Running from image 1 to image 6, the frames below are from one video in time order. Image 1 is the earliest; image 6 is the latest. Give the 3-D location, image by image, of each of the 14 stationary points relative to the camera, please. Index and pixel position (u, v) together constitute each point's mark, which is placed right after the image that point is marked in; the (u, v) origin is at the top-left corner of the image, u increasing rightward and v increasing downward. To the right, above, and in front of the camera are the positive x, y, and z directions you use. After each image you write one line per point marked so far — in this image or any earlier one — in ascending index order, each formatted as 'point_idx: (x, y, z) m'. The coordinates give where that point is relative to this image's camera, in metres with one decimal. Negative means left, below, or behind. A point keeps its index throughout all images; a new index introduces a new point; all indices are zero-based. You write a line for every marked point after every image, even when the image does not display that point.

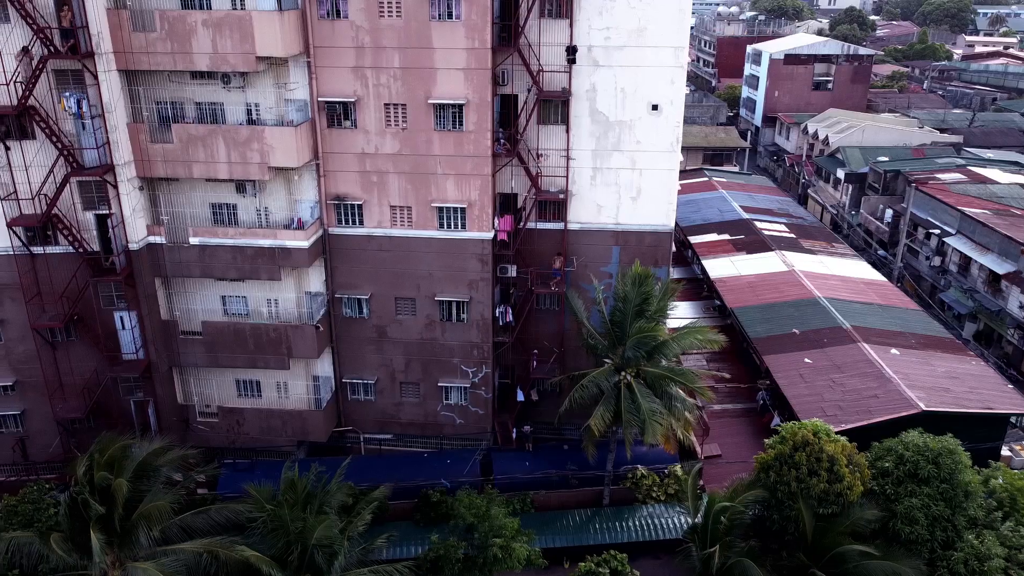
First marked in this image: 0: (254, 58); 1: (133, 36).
0: (-6.5, +5.8, +20.0) m
1: (-9.4, +6.3, +19.8) m
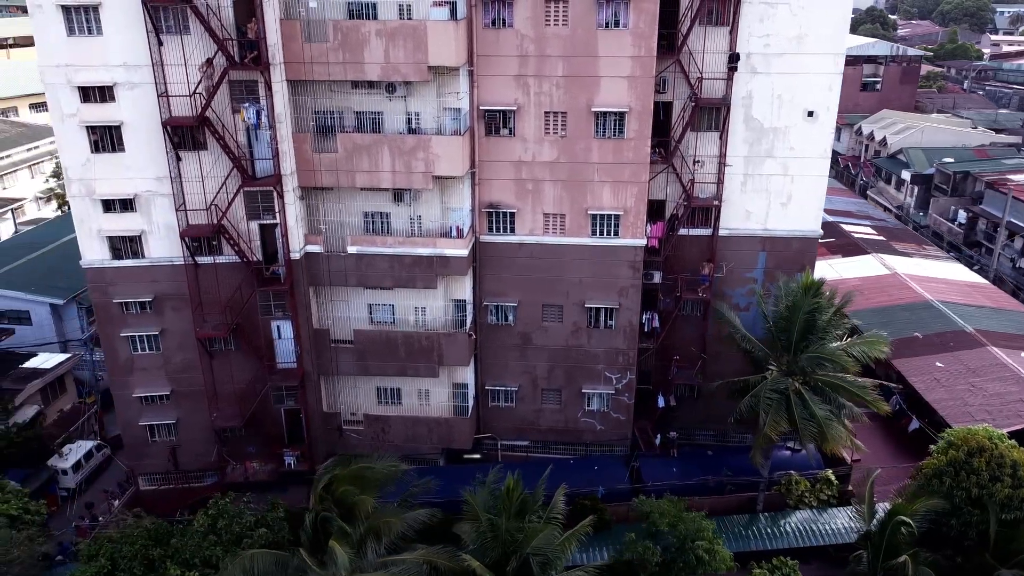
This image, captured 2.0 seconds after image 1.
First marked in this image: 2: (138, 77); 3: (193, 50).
0: (-2.2, +5.5, +20.0) m
1: (-5.1, +6.1, +19.9) m
2: (-9.1, +5.1, +19.4) m
3: (-7.6, +5.7, +19.1) m
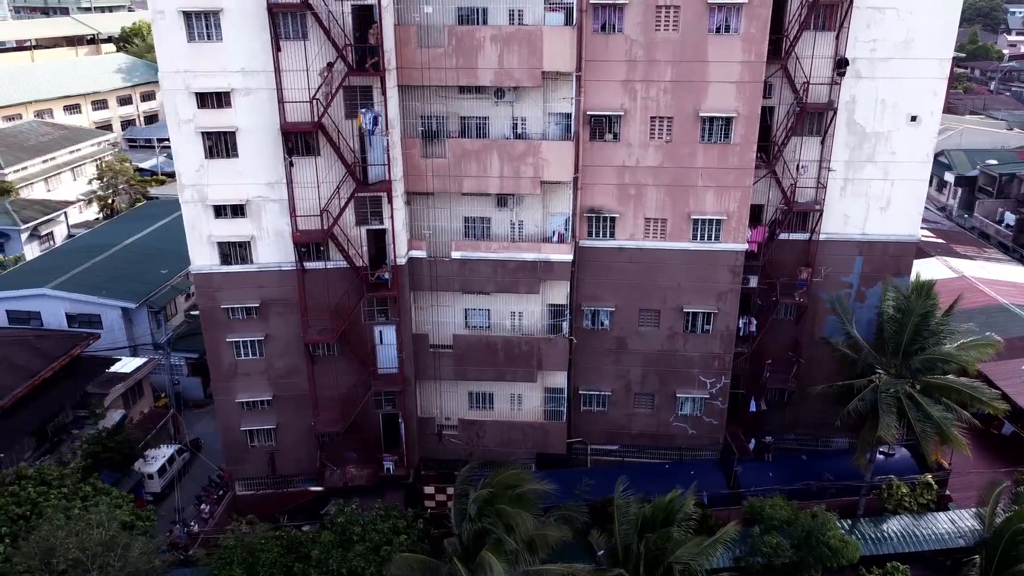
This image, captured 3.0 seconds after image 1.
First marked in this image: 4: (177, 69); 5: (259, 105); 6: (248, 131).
0: (+0.7, +5.4, +20.0) m
1: (-2.3, +5.9, +19.9) m
2: (-6.2, +5.0, +19.4) m
3: (-4.8, +5.6, +19.1) m
4: (-8.0, +5.3, +19.1) m
5: (-6.2, +4.5, +19.6) m
6: (-6.6, +3.9, +19.8) m
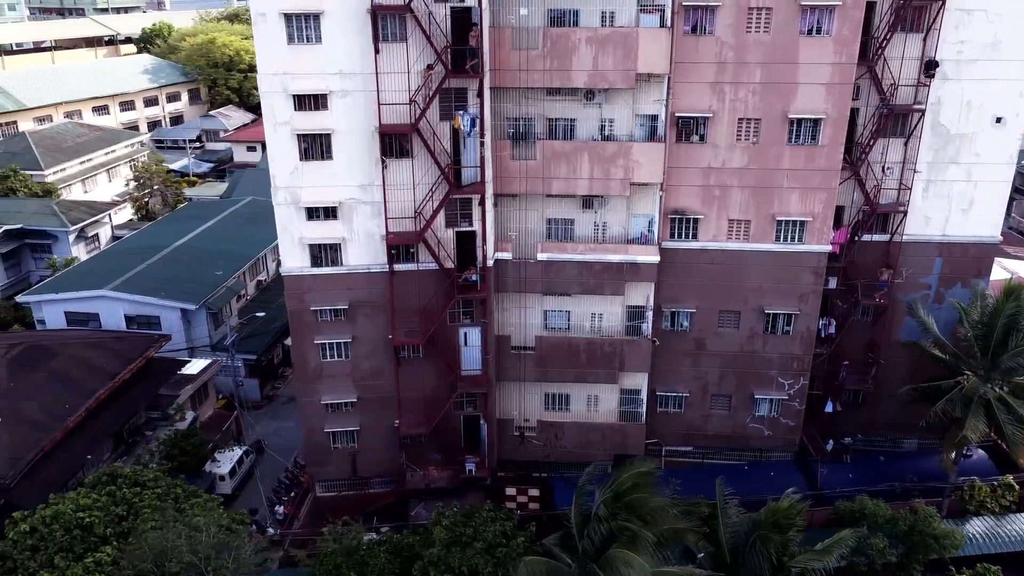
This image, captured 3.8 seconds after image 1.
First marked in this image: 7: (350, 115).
0: (+3.0, +5.4, +20.1) m
1: (+0.1, +5.9, +19.9) m
2: (-3.9, +5.0, +19.4) m
3: (-2.4, +5.5, +19.1) m
4: (-5.7, +5.2, +19.1) m
5: (-3.8, +4.4, +19.6) m
6: (-4.2, +3.9, +19.8) m
7: (-4.0, +4.3, +19.6) m
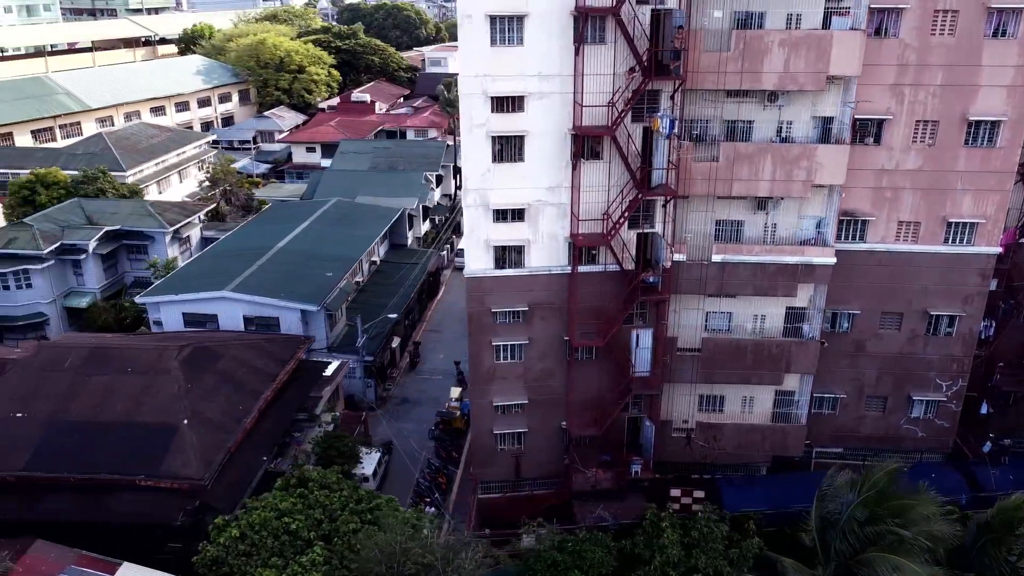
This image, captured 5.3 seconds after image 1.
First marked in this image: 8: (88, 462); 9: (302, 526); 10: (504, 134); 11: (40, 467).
0: (+7.9, +5.3, +20.1) m
1: (+4.9, +5.8, +19.9) m
2: (+0.9, +4.9, +19.4) m
3: (+2.4, +5.5, +19.2) m
4: (-0.8, +5.2, +19.1) m
5: (+1.0, +4.4, +19.6) m
6: (+0.6, +3.8, +19.8) m
7: (+0.8, +4.2, +19.7) m
8: (-10.6, -4.3, +19.8) m
9: (-4.9, -5.5, +18.7) m
10: (-0.2, +3.8, +19.6) m
11: (-11.7, -4.4, +19.8) m
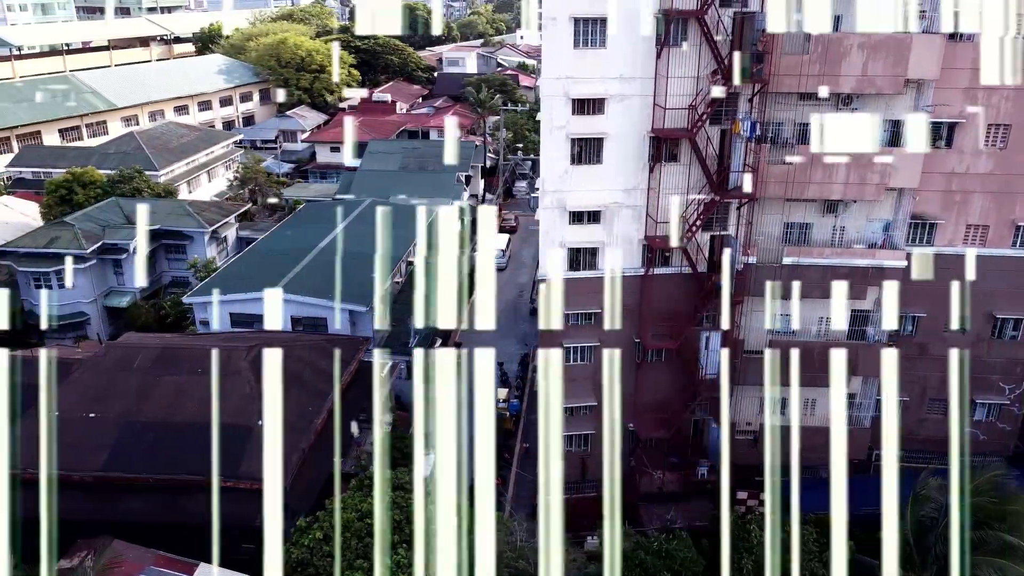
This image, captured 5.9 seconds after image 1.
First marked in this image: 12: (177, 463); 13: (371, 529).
0: (+9.8, +5.2, +20.1) m
1: (+6.9, +5.8, +19.9) m
2: (+2.9, +4.9, +19.4) m
3: (+4.4, +5.4, +19.2) m
4: (+1.1, +5.1, +19.1) m
5: (+2.9, +4.3, +19.6) m
6: (+2.6, +3.8, +19.8) m
7: (+2.8, +4.2, +19.7) m
8: (-8.6, -4.4, +19.8) m
9: (-3.0, -5.6, +18.7) m
10: (+1.7, +3.7, +19.6) m
11: (-9.8, -4.5, +19.8) m
12: (-8.3, -4.3, +19.8) m
13: (-3.3, -5.5, +18.6) m
